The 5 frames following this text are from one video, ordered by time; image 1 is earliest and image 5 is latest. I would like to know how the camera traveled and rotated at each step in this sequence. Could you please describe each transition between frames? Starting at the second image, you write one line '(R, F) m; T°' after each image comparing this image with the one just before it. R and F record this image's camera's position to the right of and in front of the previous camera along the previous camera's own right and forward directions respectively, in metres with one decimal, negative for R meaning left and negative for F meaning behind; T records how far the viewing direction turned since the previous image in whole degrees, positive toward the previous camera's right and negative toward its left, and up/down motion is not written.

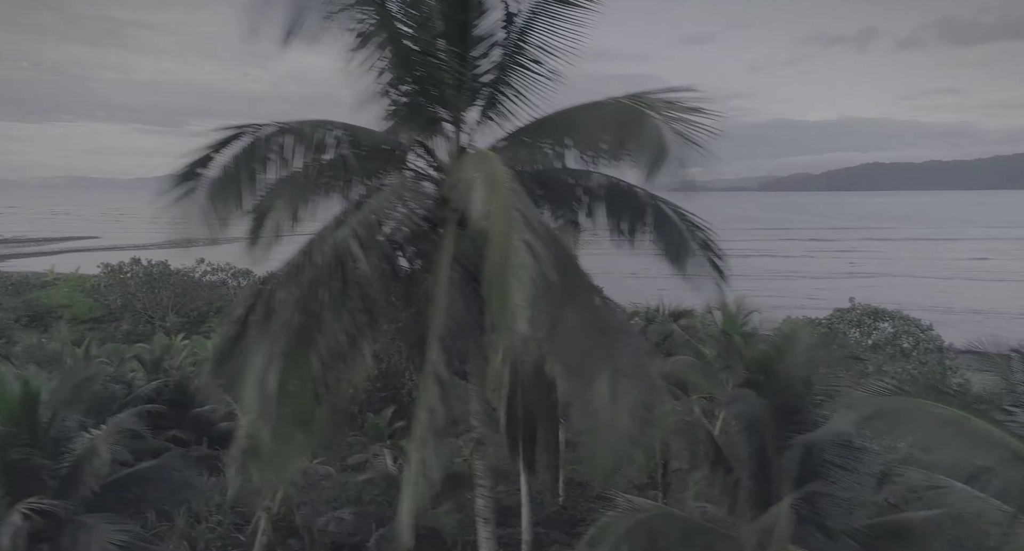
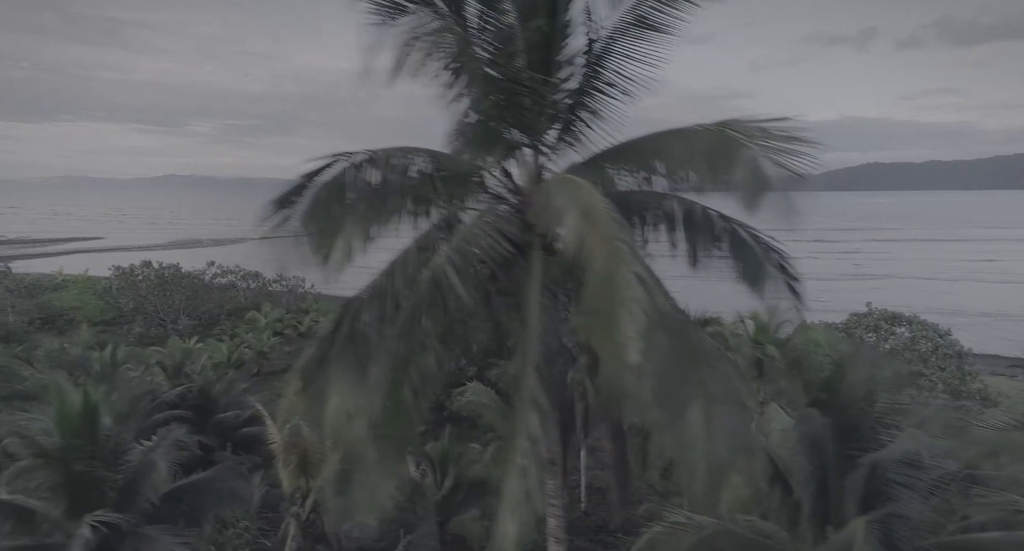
(-0.2, 0.0) m; -1°
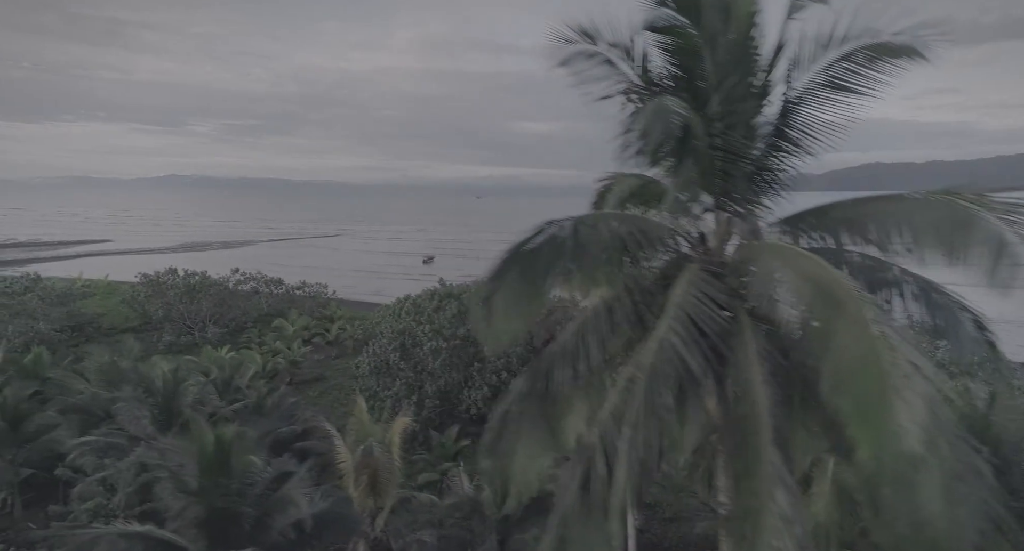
(-0.6, -0.1) m; -1°
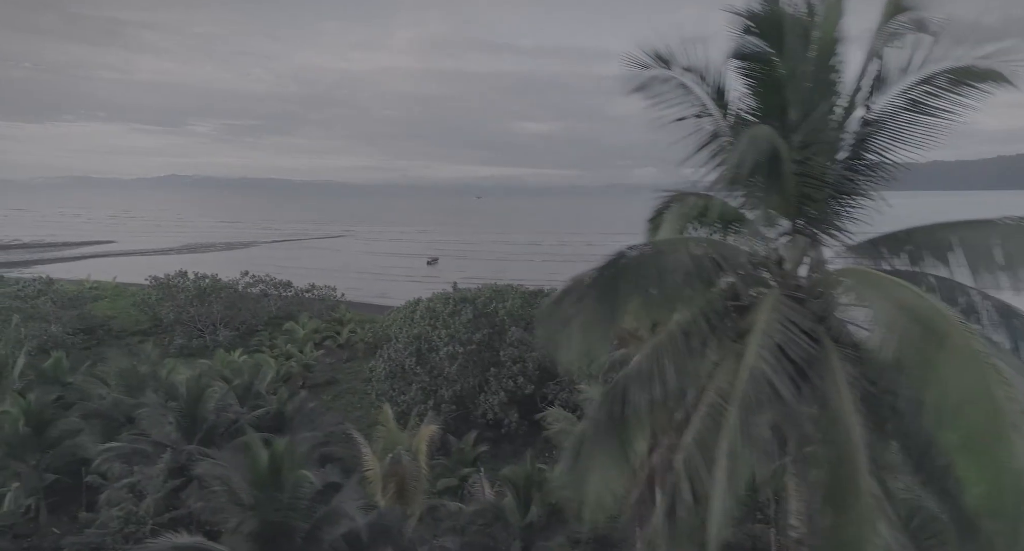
(-0.2, 0.0) m; -1°
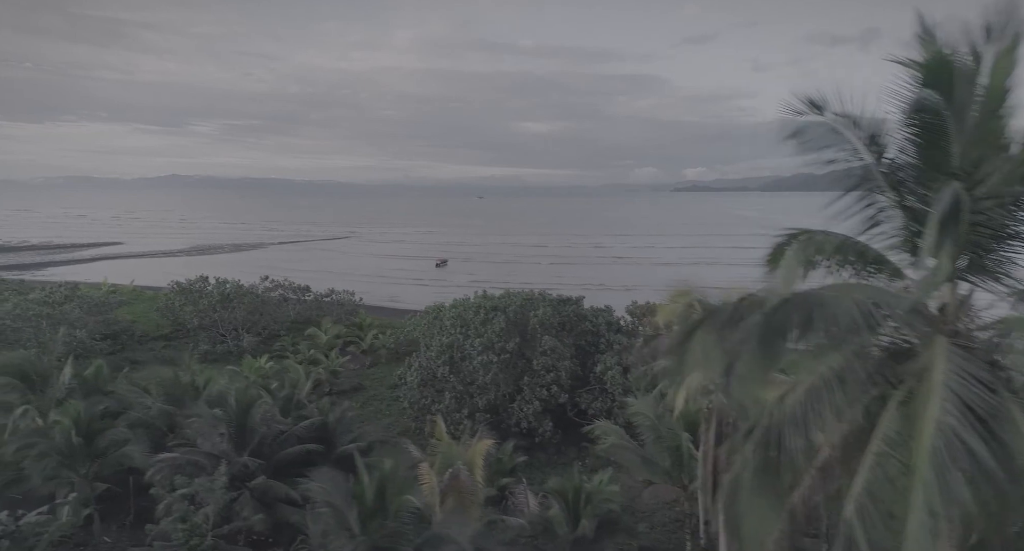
(-0.5, 0.0) m; -1°
